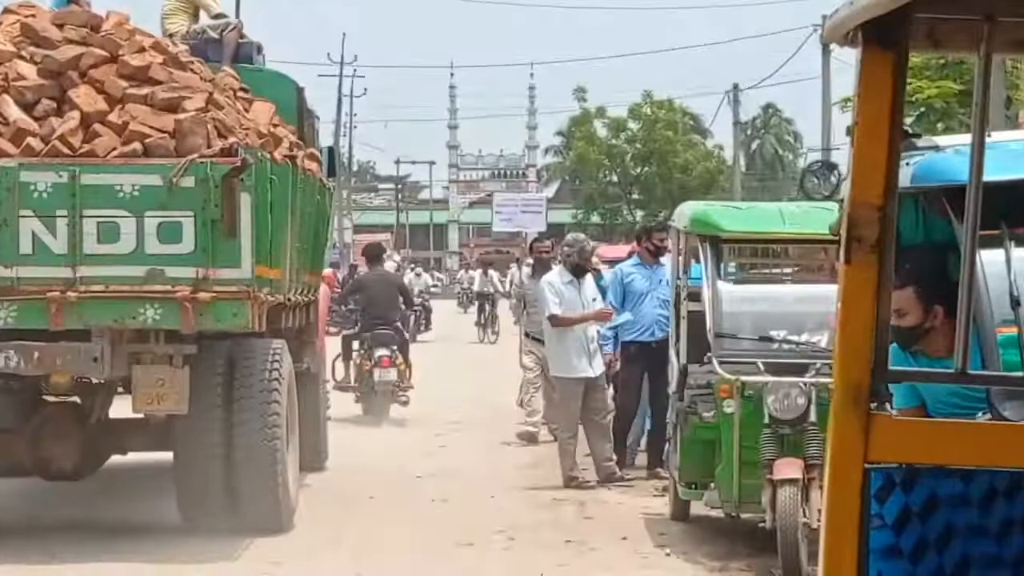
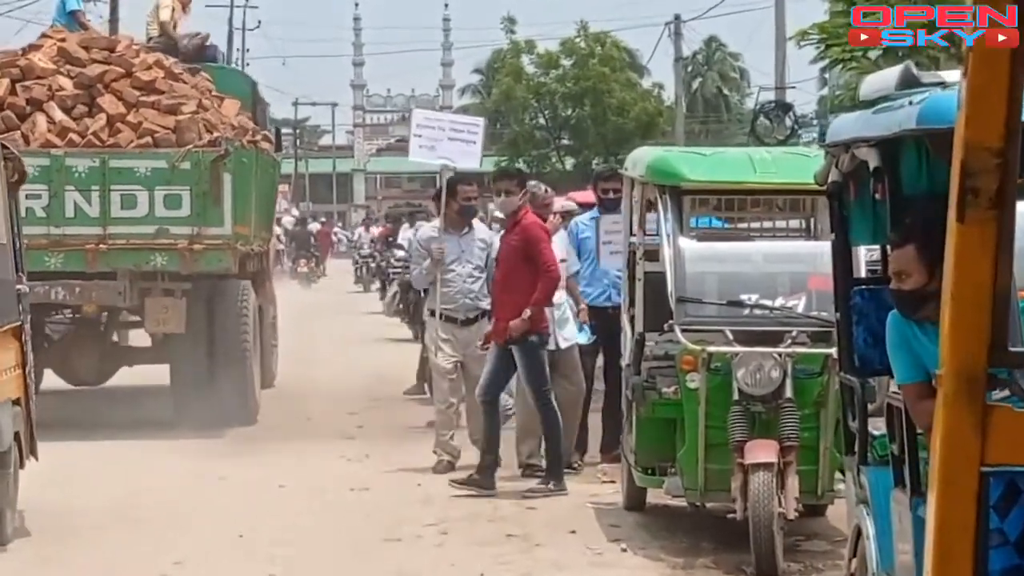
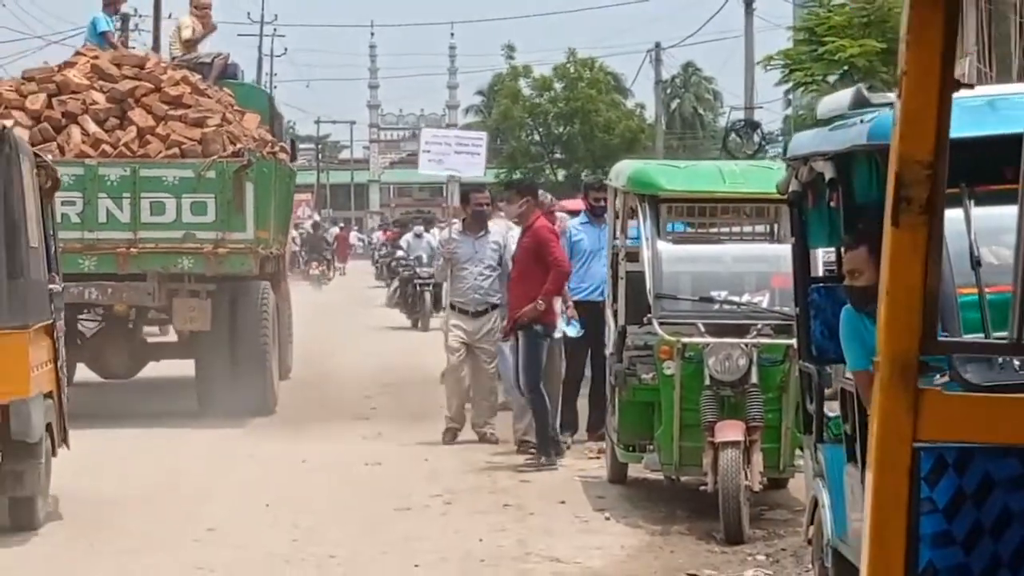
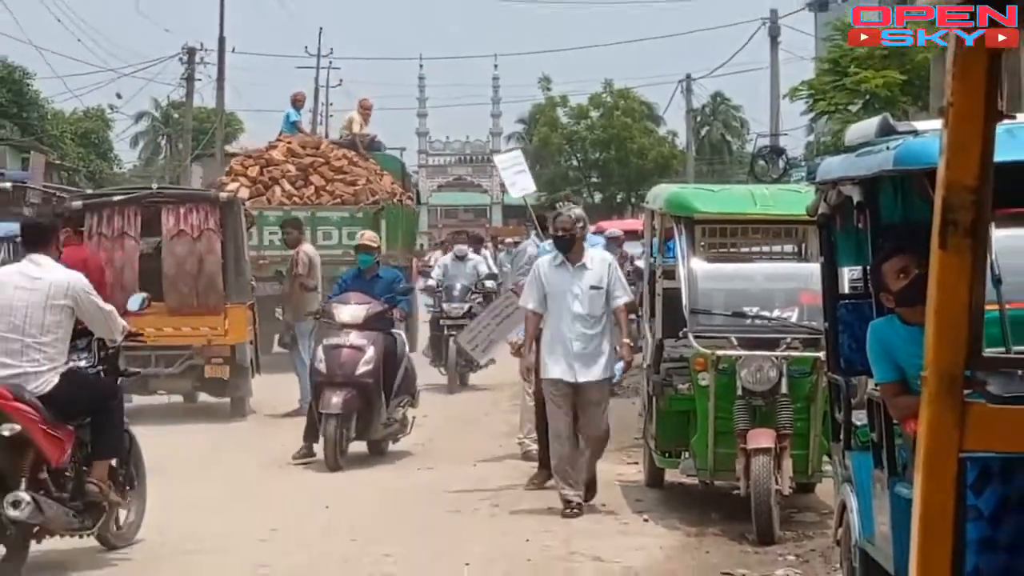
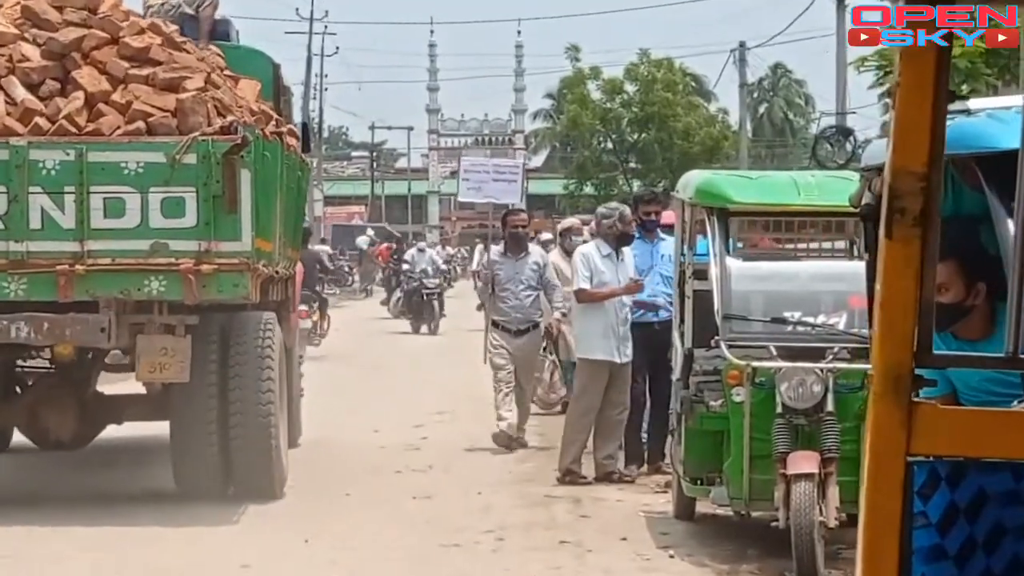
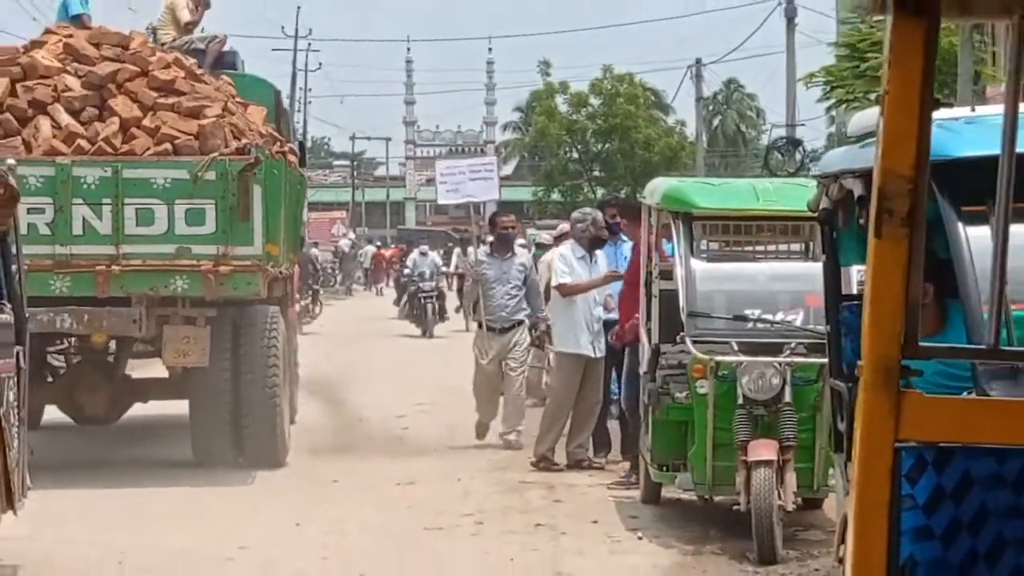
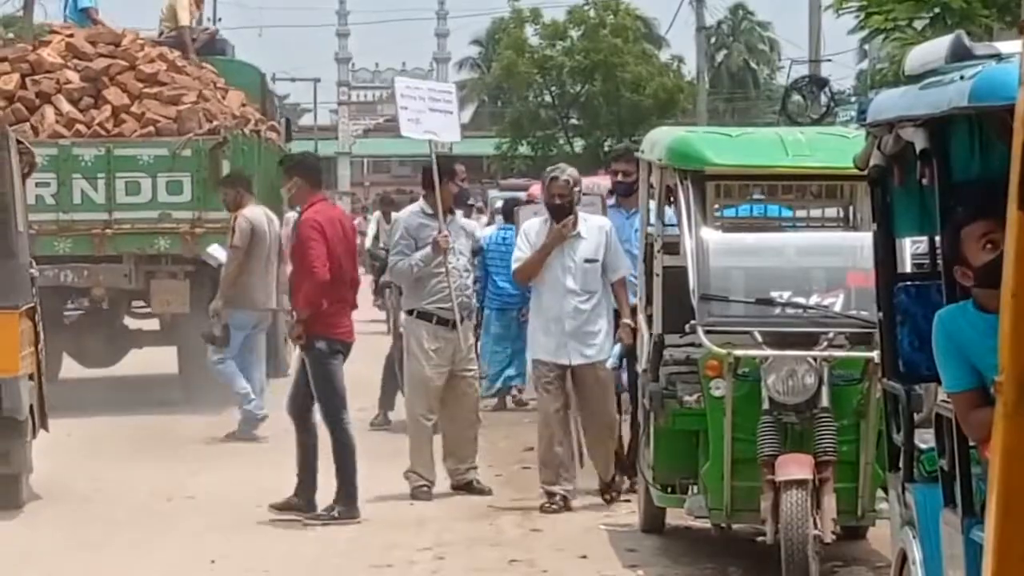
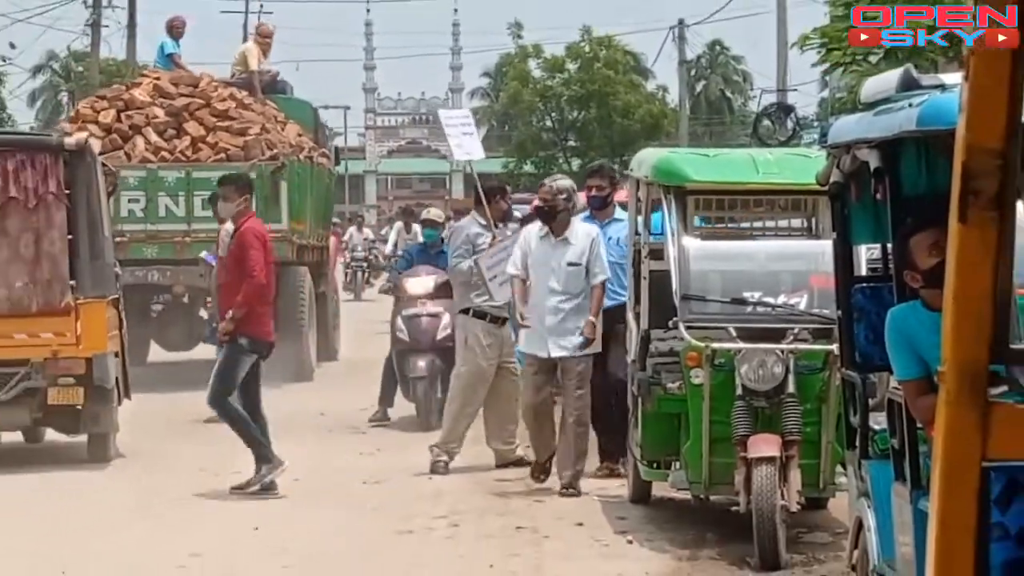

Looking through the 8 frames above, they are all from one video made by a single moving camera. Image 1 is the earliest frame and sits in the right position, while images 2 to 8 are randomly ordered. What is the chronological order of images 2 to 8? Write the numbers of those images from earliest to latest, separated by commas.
5, 6, 3, 2, 7, 8, 4
